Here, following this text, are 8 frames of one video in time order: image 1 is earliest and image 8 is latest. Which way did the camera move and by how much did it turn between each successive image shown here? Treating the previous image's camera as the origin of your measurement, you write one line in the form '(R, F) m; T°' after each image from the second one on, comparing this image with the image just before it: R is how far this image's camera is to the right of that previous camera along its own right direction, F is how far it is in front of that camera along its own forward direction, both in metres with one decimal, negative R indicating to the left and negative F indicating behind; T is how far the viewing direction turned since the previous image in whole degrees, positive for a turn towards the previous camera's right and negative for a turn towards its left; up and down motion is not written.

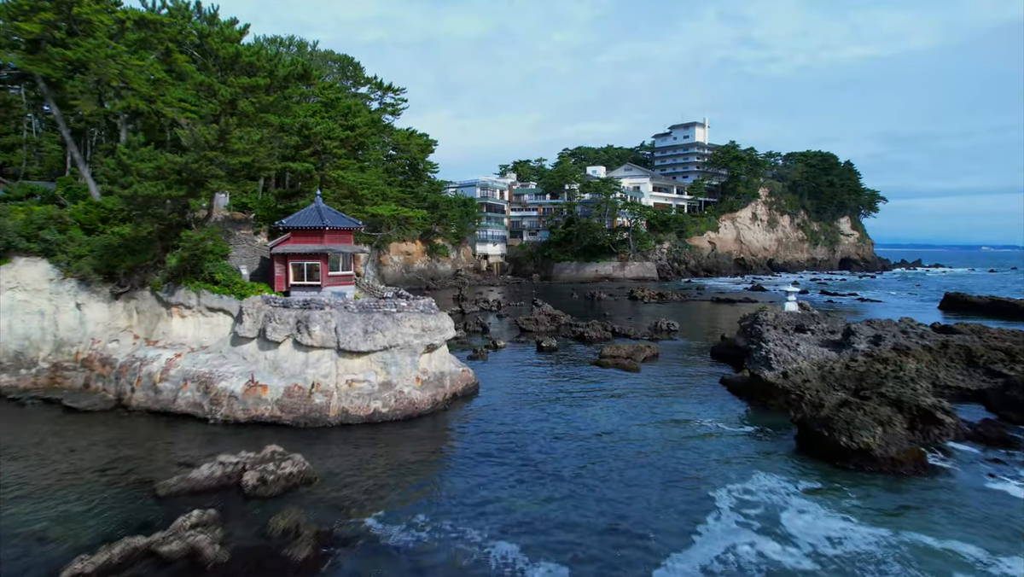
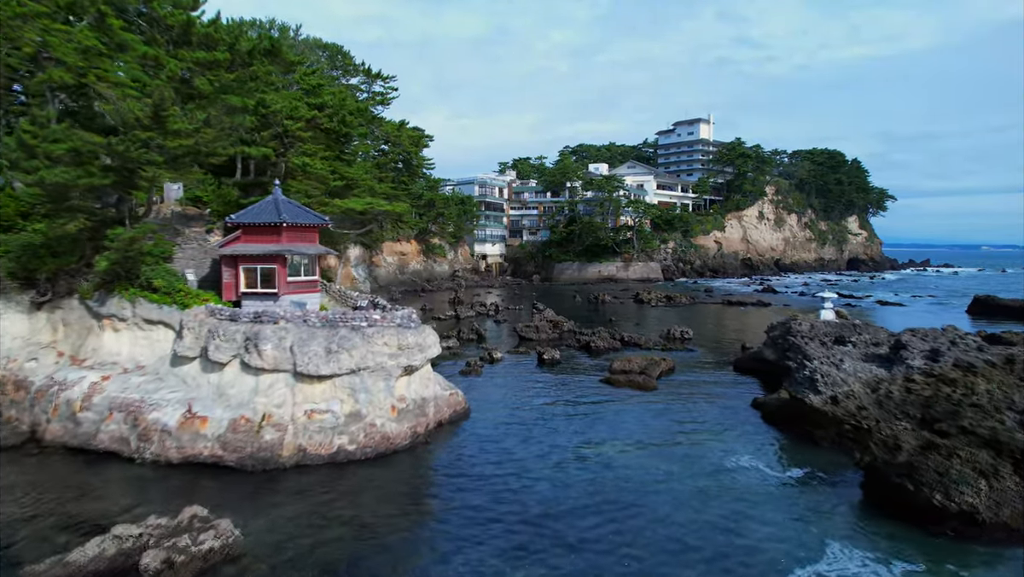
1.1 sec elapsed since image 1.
(+0.1, +3.4) m; 0°
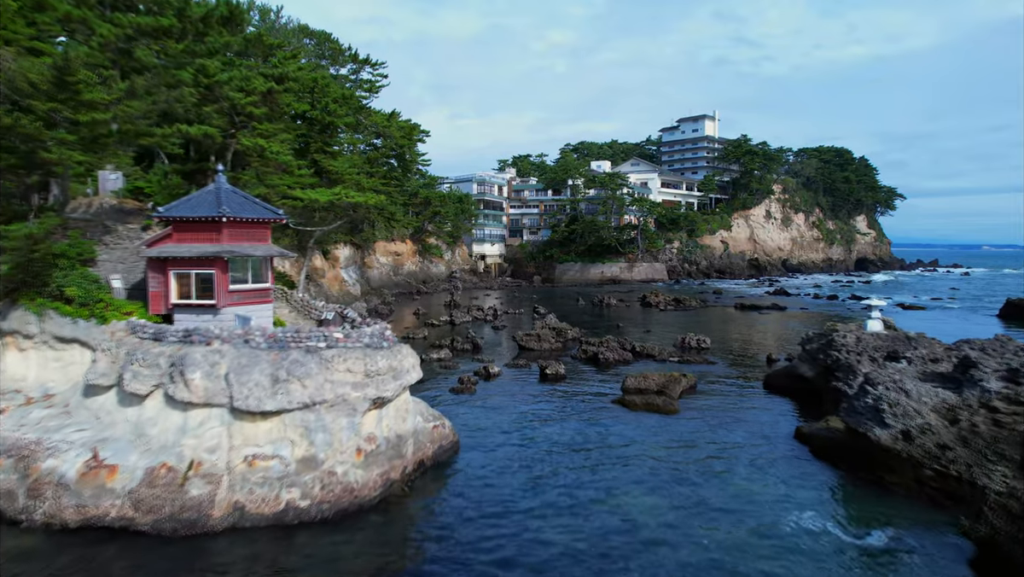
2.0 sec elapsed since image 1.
(+0.1, +3.4) m; 0°
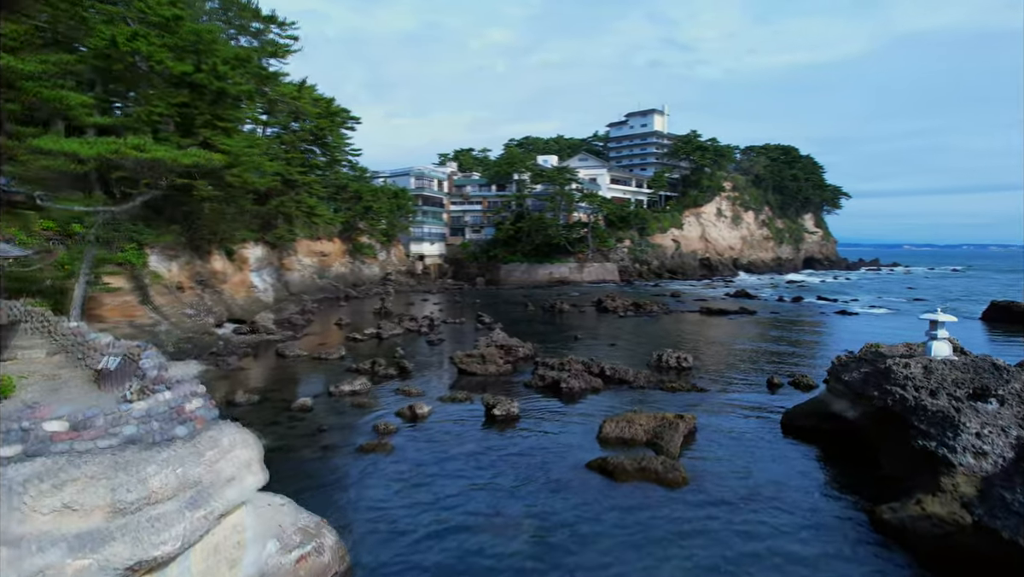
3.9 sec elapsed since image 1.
(+0.2, +6.6) m; +5°
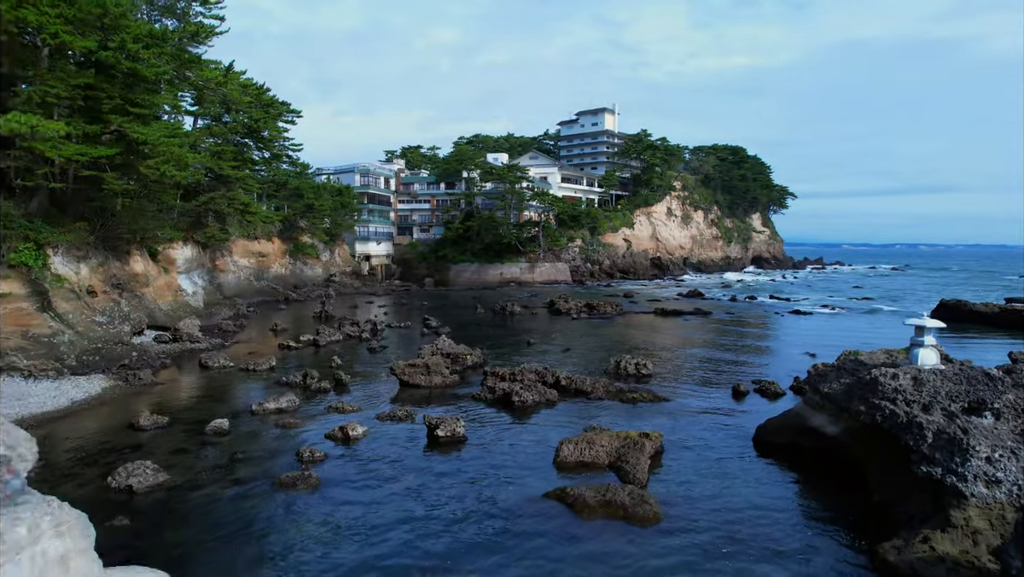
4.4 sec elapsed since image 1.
(+0.2, +2.1) m; +4°
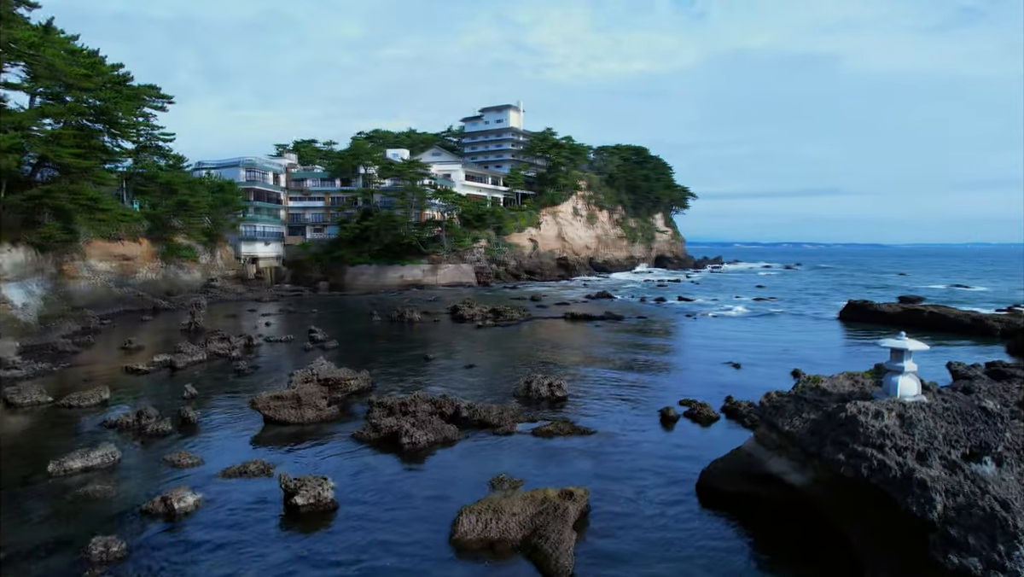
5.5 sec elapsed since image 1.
(+0.4, +3.7) m; +8°
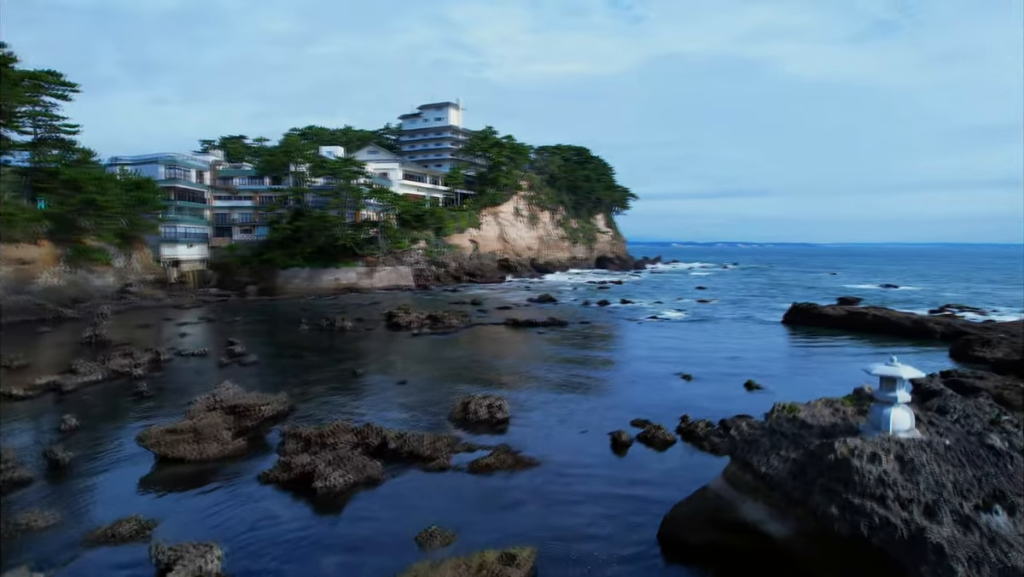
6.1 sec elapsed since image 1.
(+0.2, +2.1) m; +5°
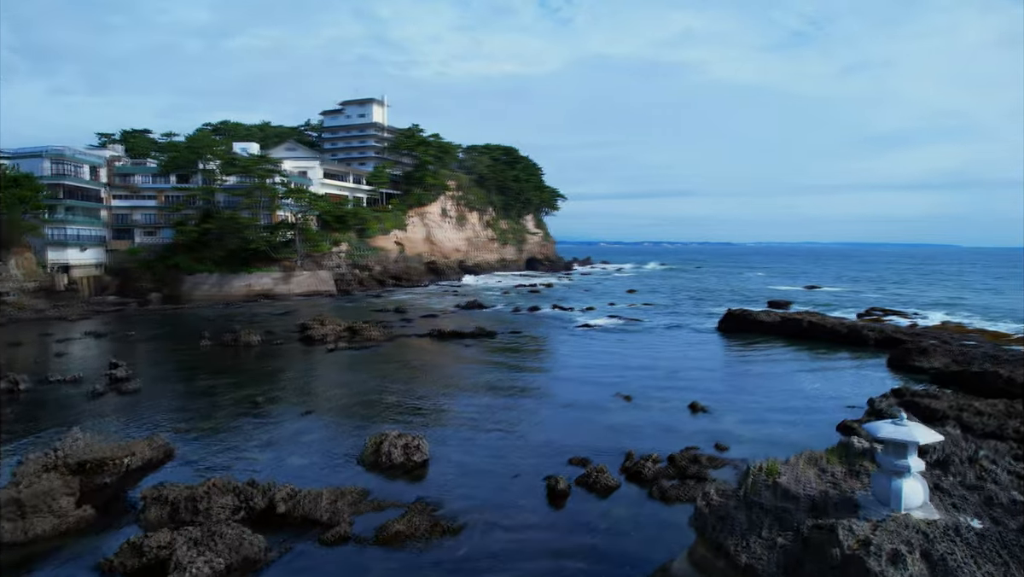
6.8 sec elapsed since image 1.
(+0.3, +2.7) m; +6°
